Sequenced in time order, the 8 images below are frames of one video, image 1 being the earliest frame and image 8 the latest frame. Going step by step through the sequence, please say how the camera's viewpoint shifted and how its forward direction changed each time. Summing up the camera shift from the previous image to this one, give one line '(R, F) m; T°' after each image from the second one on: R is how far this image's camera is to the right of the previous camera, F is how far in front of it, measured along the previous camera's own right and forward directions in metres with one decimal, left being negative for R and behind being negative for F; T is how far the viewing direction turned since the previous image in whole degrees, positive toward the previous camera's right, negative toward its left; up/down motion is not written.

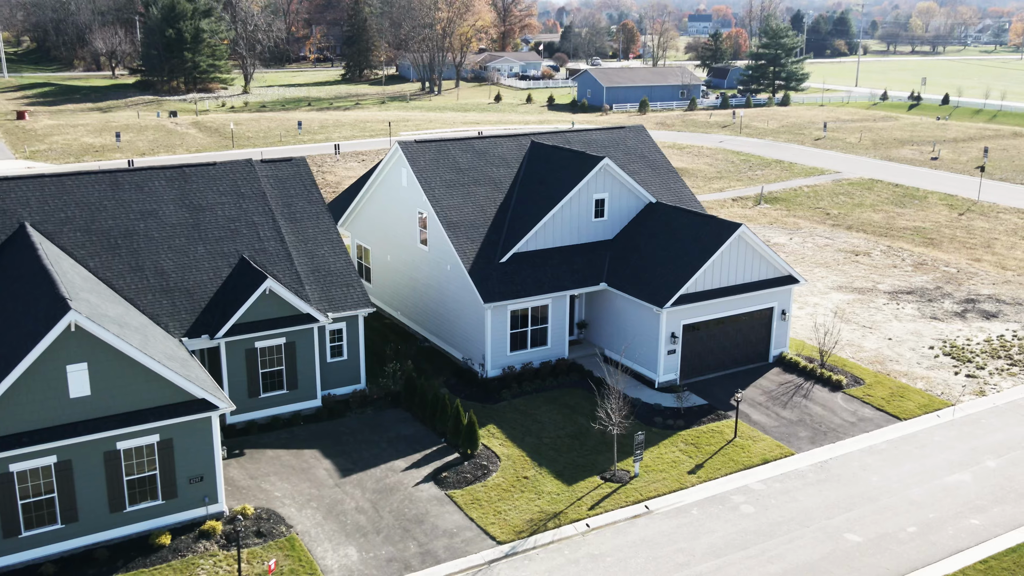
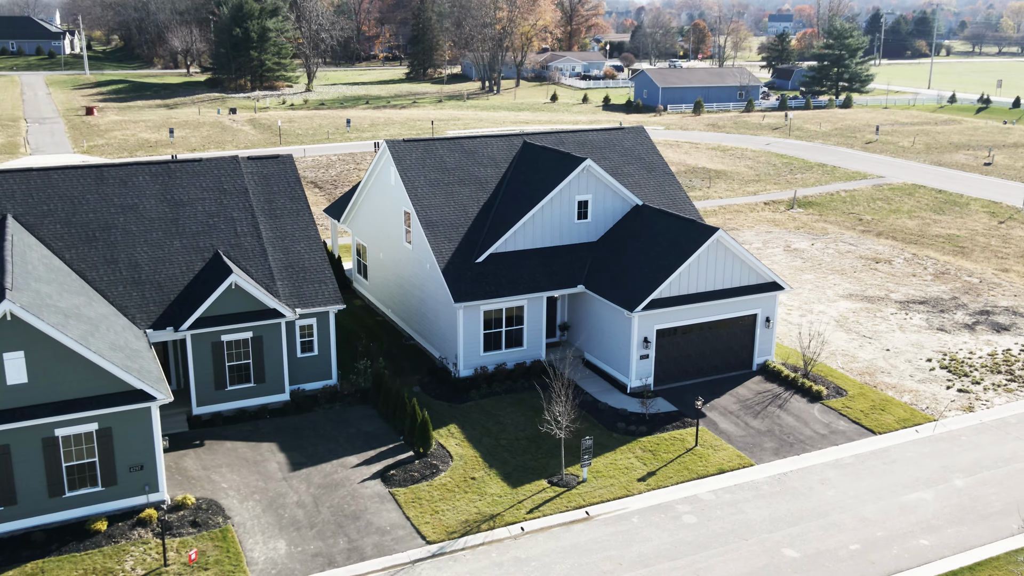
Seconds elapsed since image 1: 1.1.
(+2.6, +0.2) m; -5°
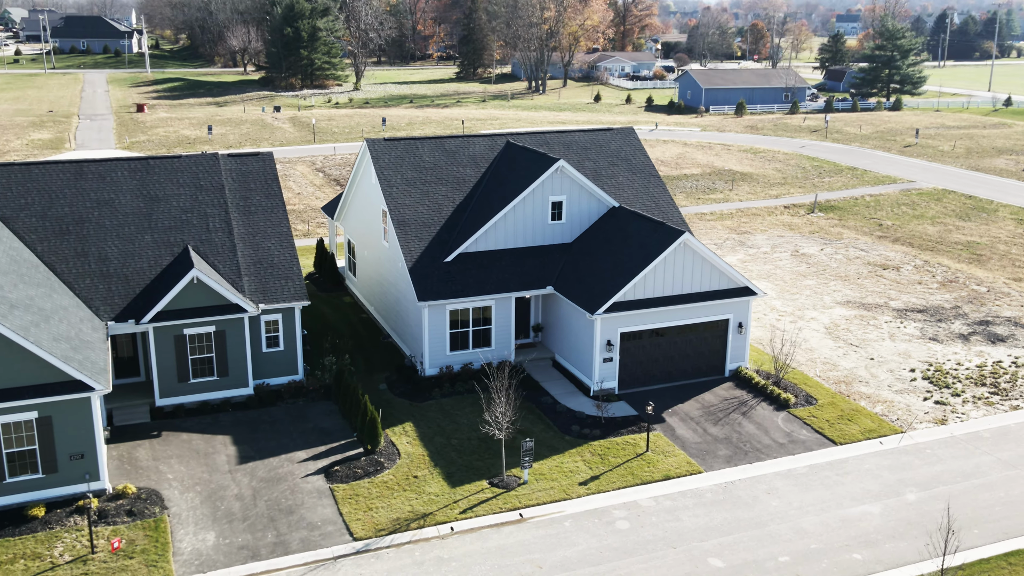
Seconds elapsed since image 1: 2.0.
(+2.5, +0.1) m; -4°
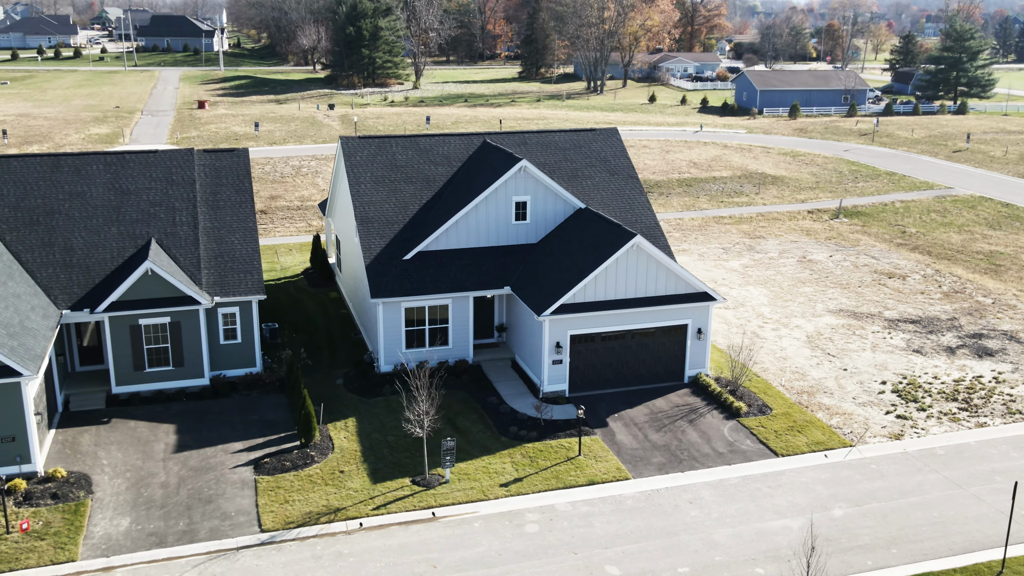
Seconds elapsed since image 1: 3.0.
(+3.2, +0.2) m; -5°
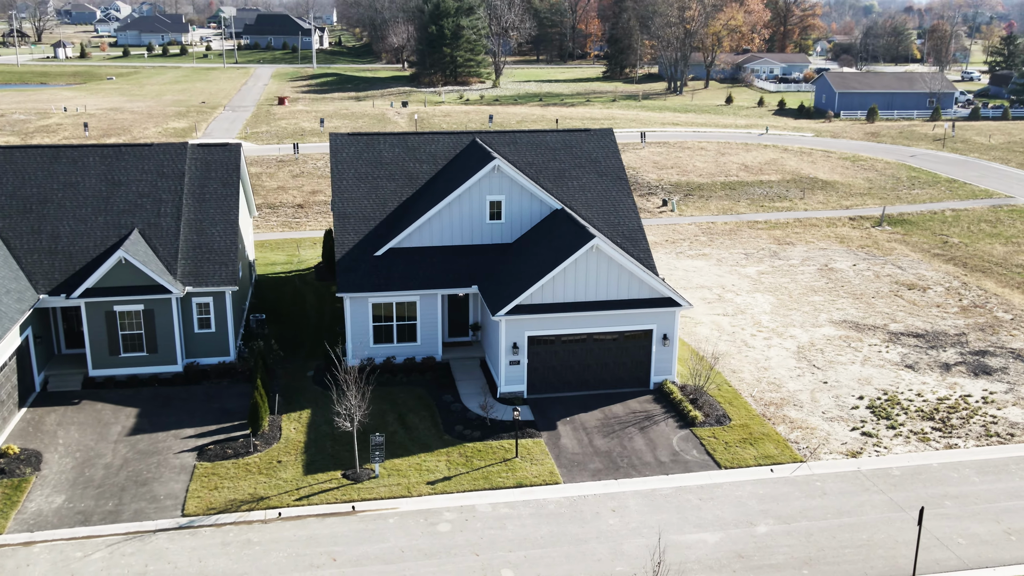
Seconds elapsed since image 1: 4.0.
(+3.4, +0.3) m; -6°
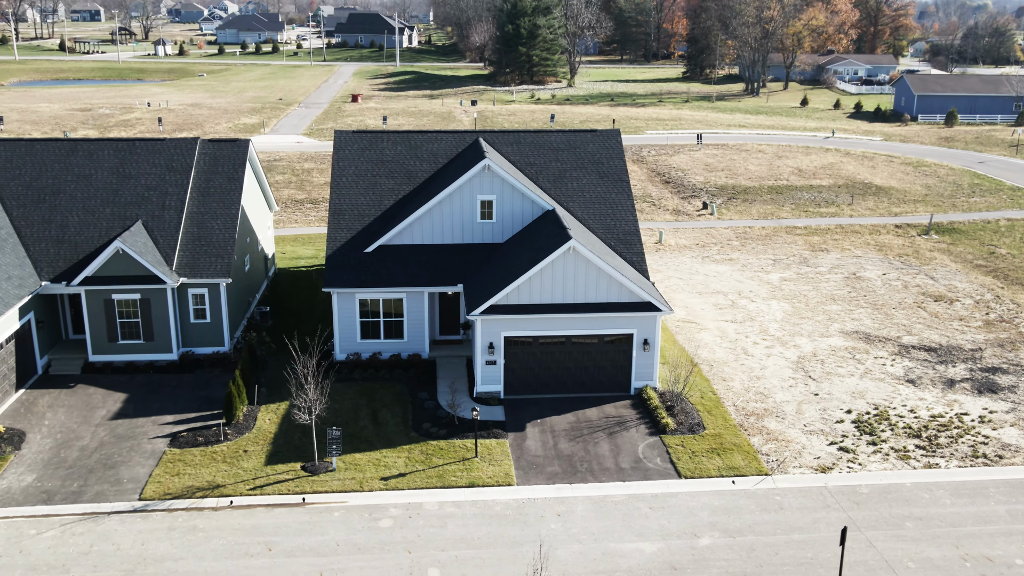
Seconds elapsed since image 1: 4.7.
(+2.7, +0.2) m; -5°
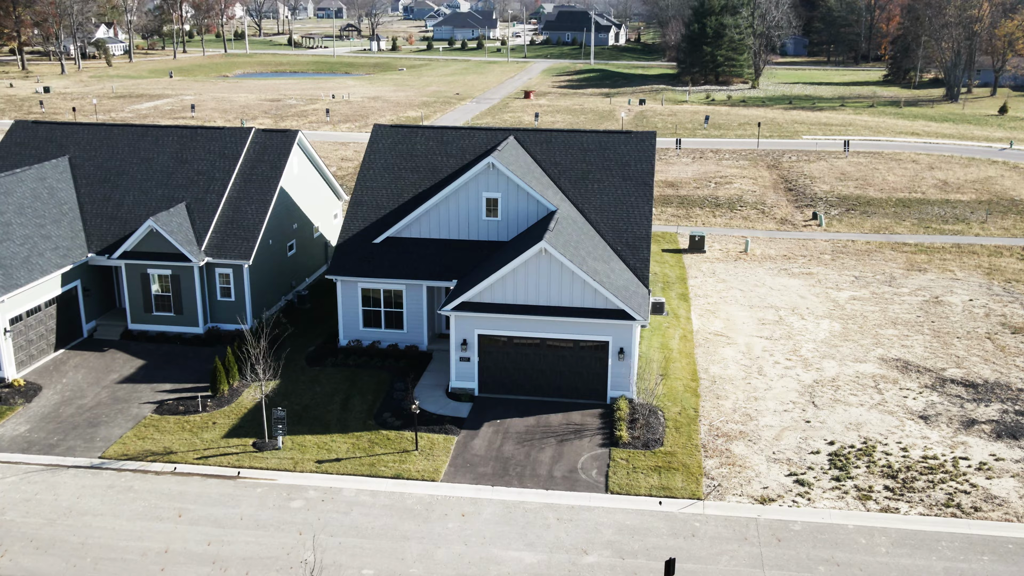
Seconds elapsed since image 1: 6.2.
(+5.6, +0.7) m; -12°
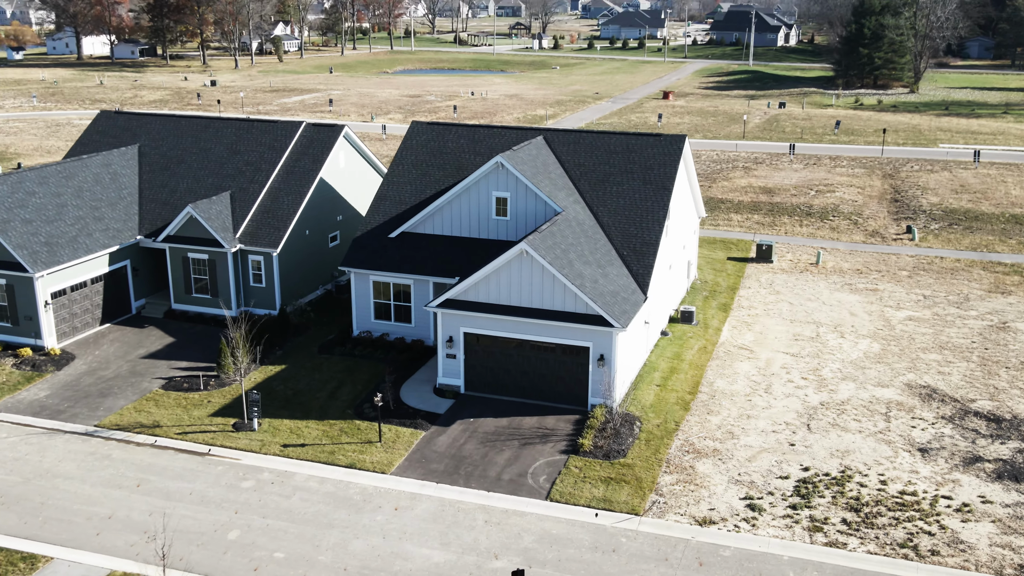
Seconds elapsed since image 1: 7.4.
(+4.3, +0.5) m; -10°
